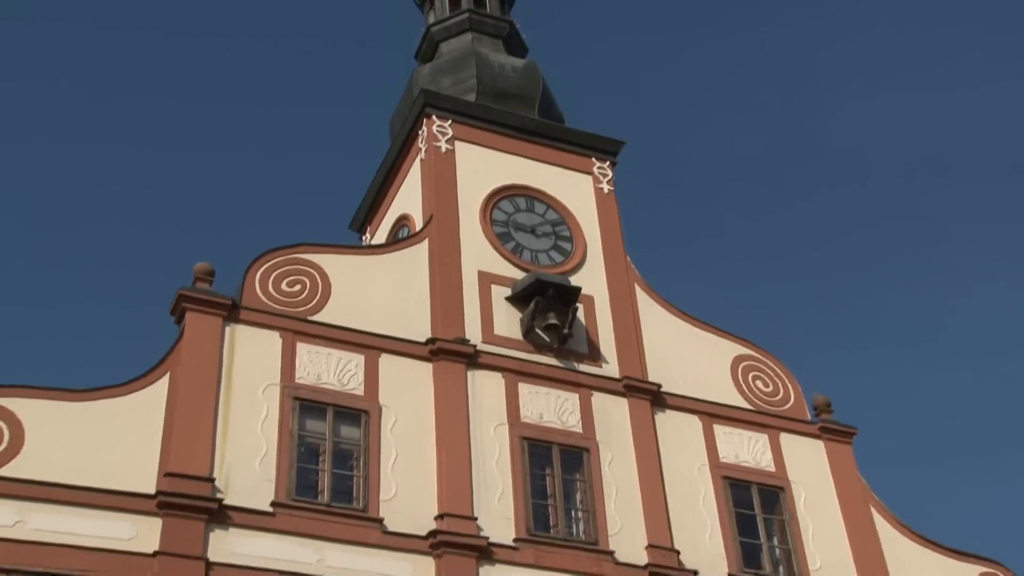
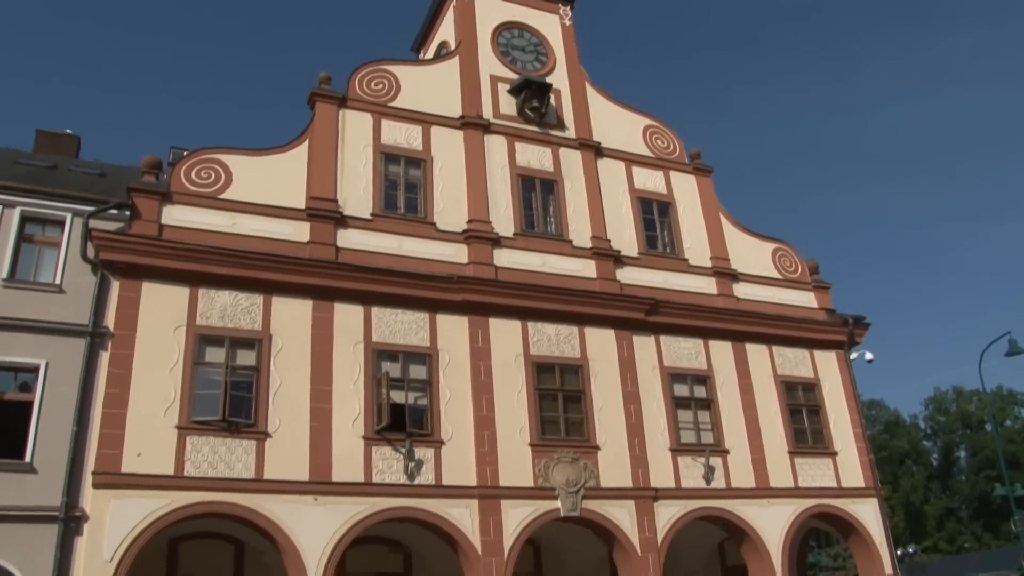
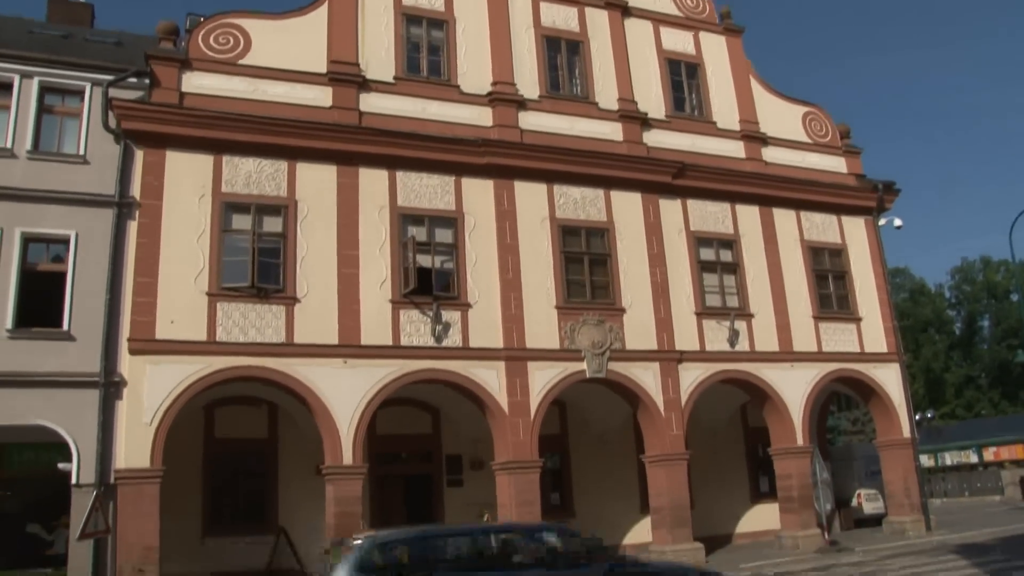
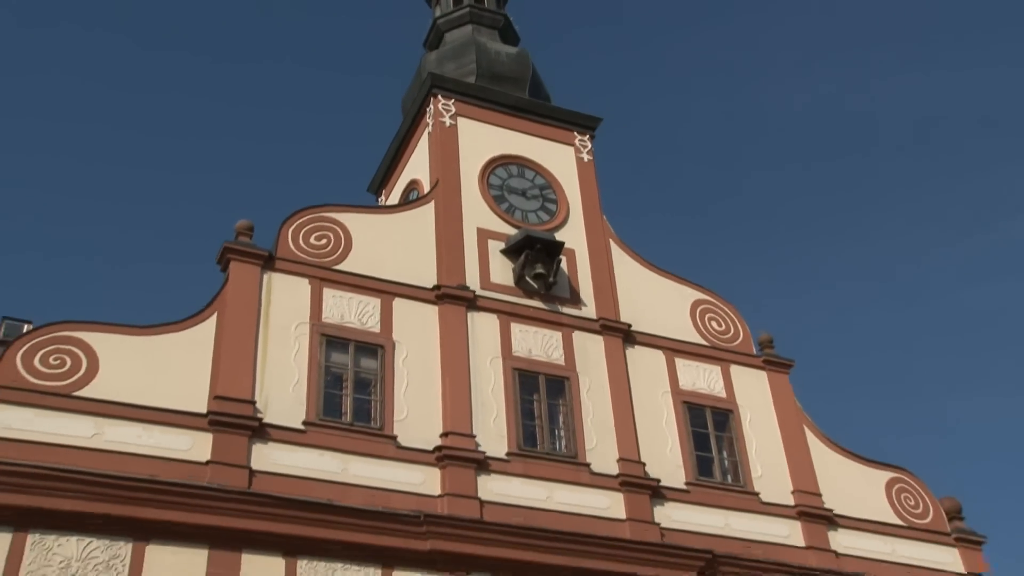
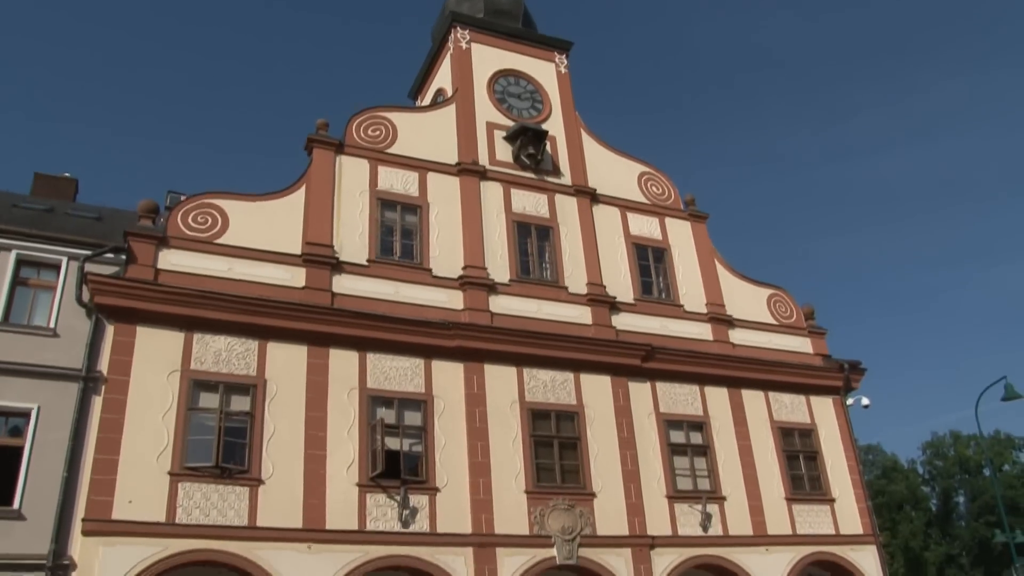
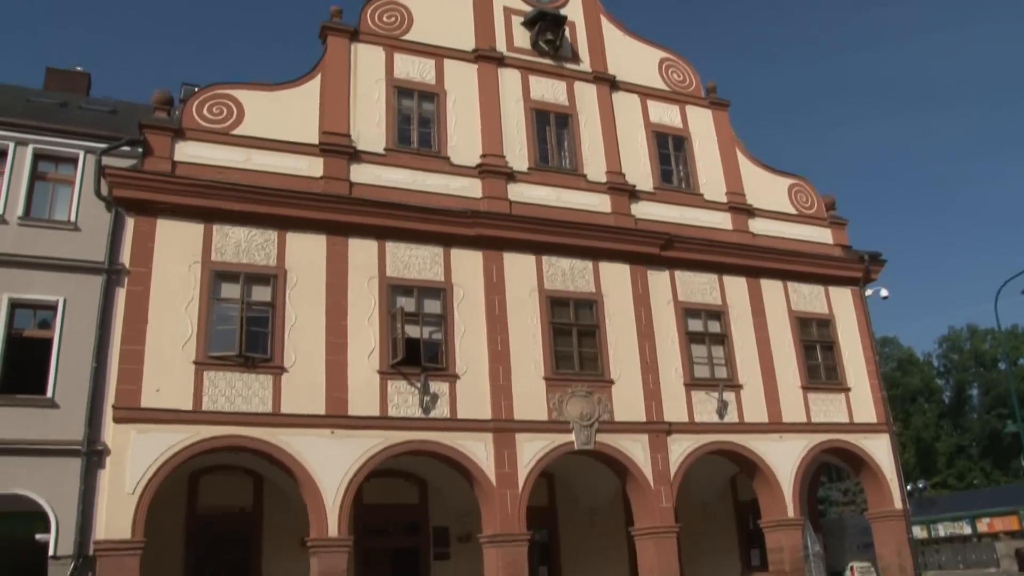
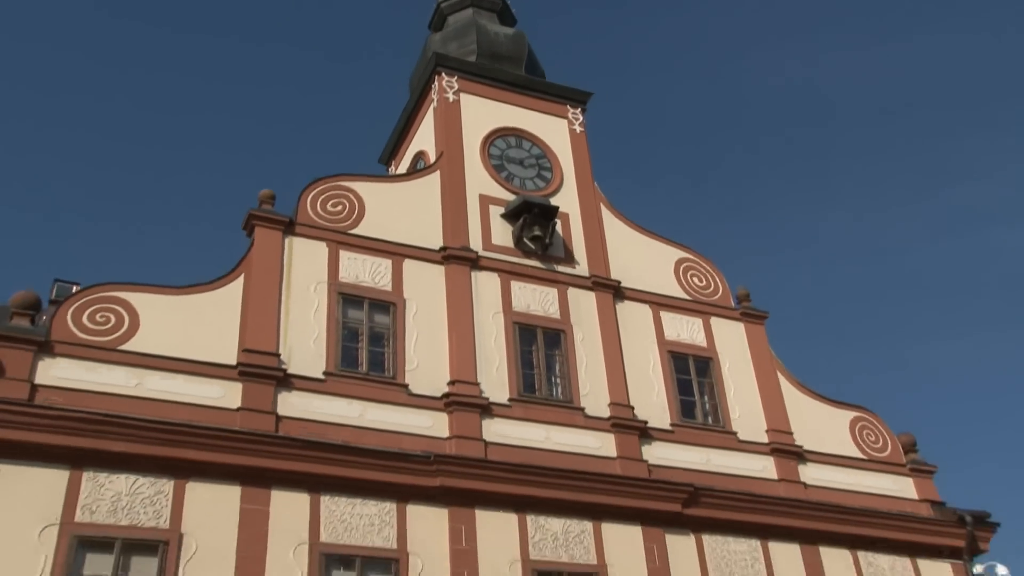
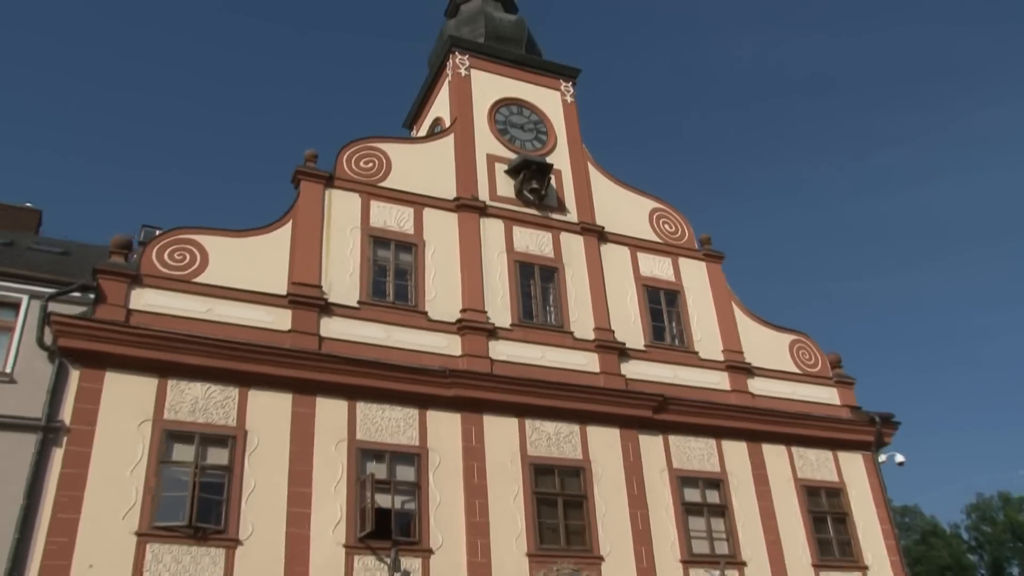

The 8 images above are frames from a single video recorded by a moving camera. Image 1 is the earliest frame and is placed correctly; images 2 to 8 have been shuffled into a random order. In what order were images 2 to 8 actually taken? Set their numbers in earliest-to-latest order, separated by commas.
4, 7, 8, 5, 2, 6, 3
